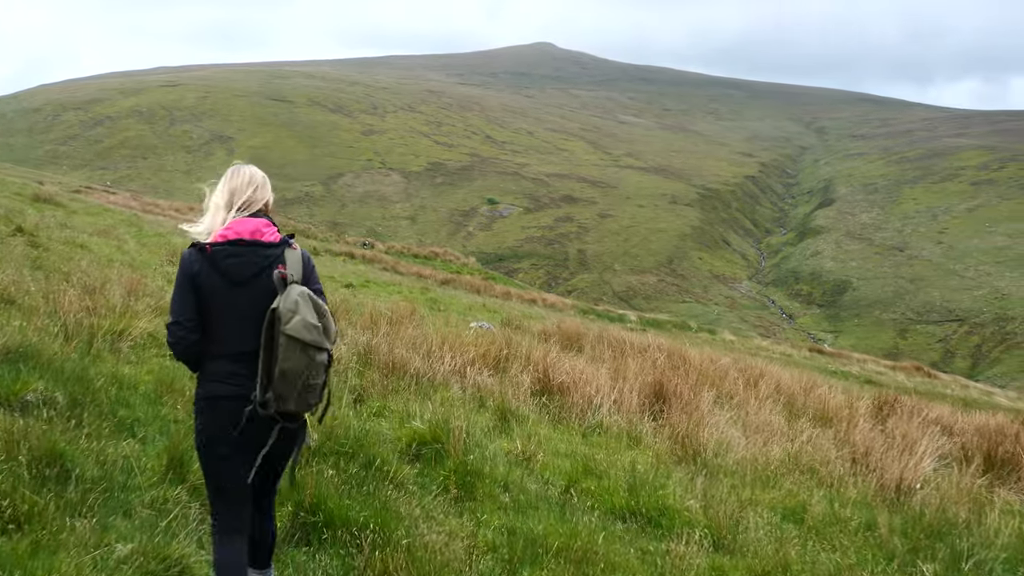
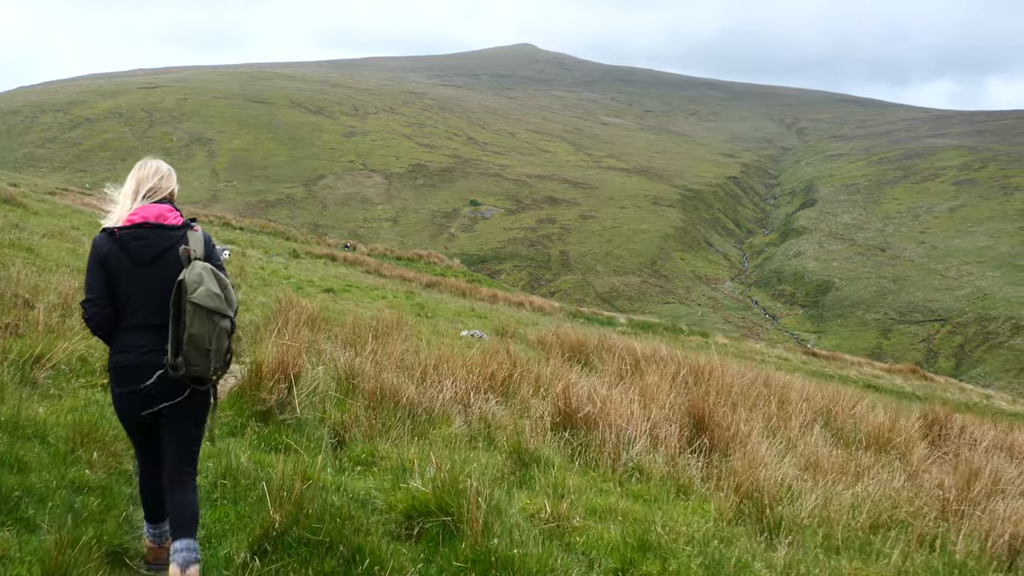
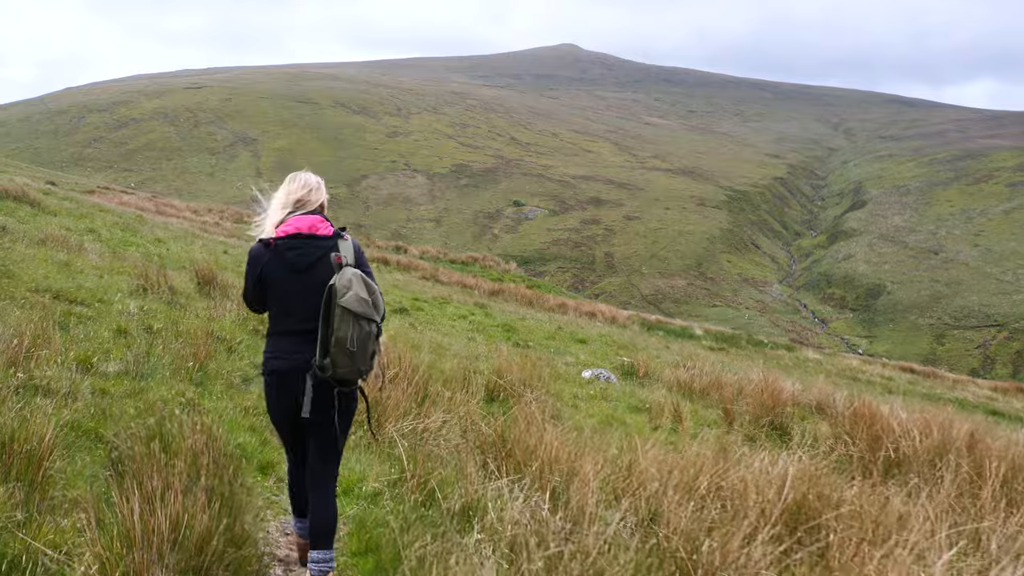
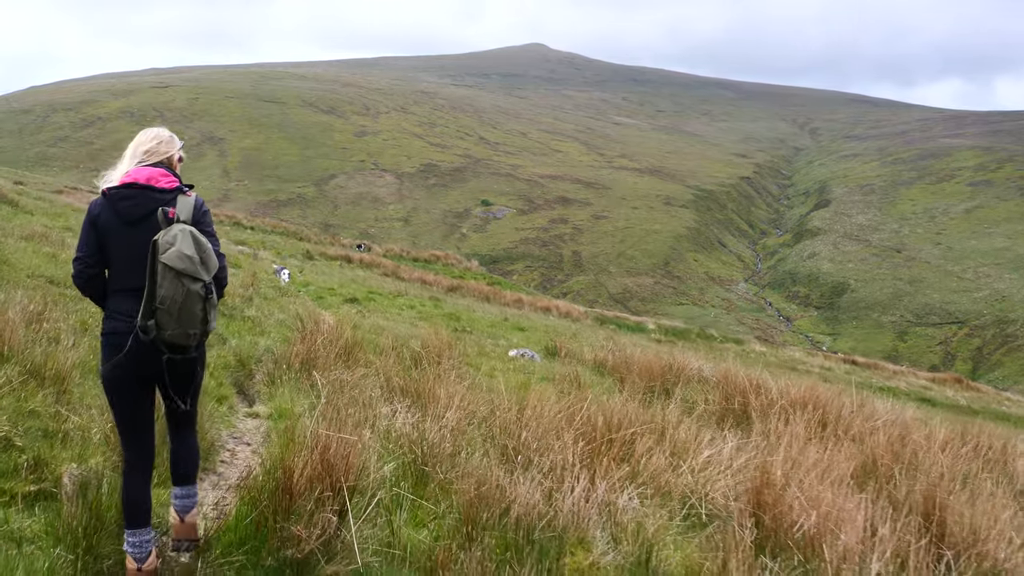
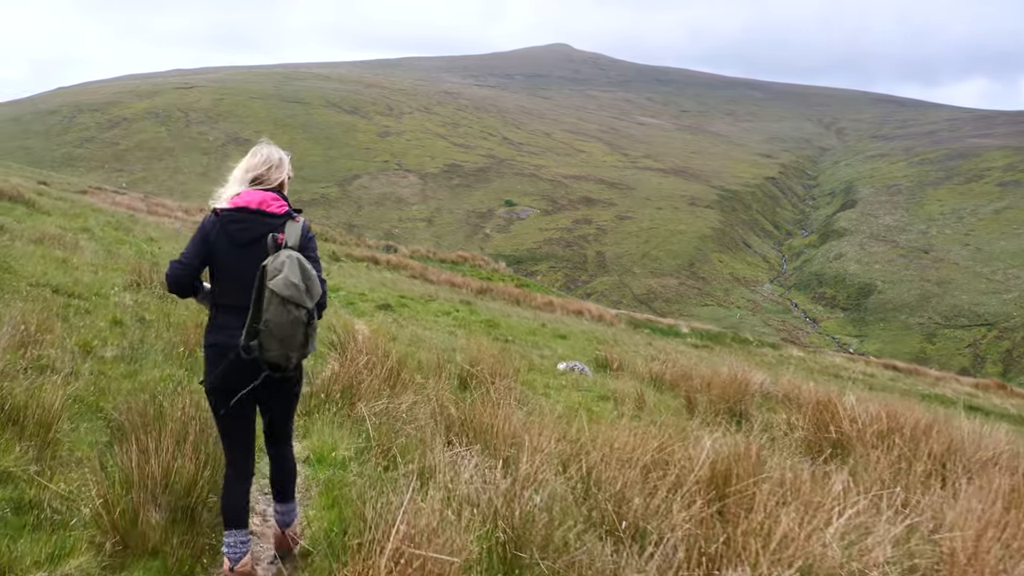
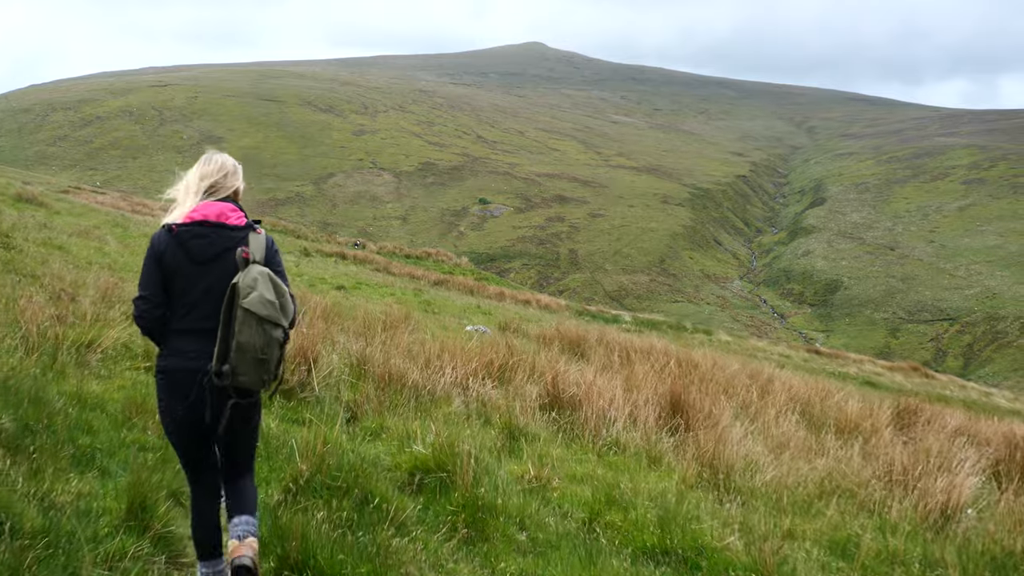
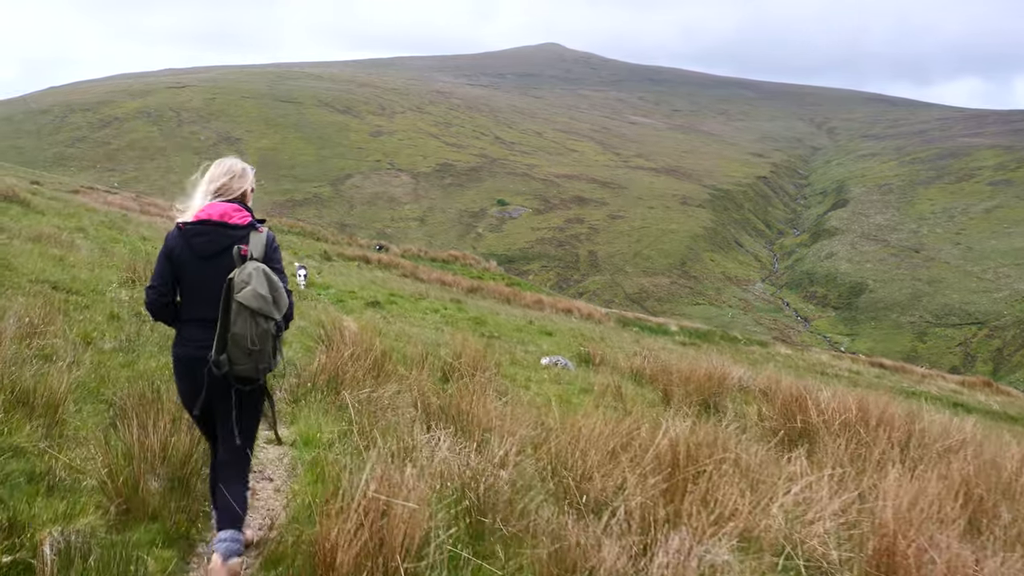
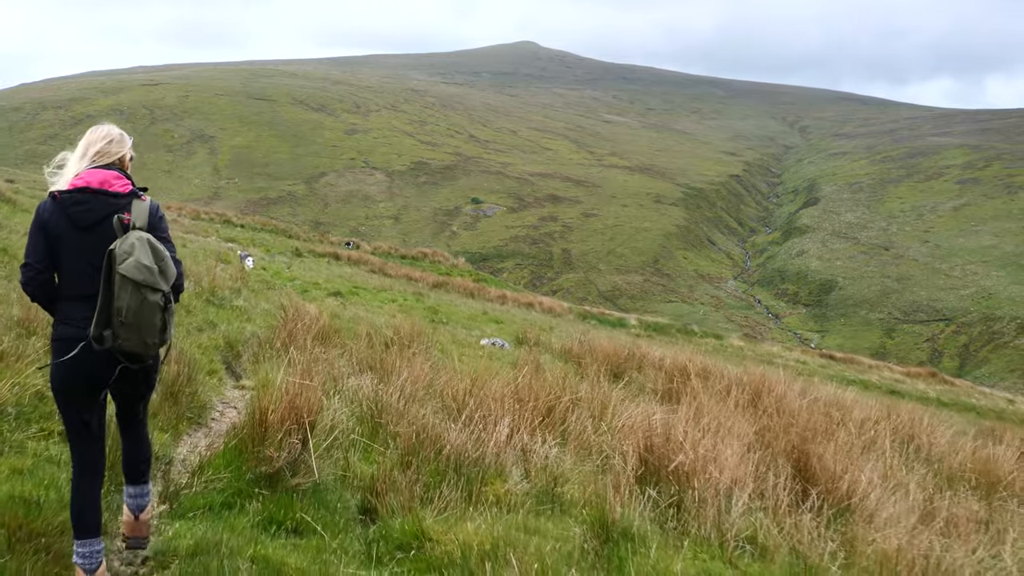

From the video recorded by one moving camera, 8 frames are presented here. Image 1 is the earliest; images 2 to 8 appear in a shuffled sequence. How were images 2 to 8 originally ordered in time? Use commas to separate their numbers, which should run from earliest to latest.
6, 2, 8, 4, 7, 5, 3
